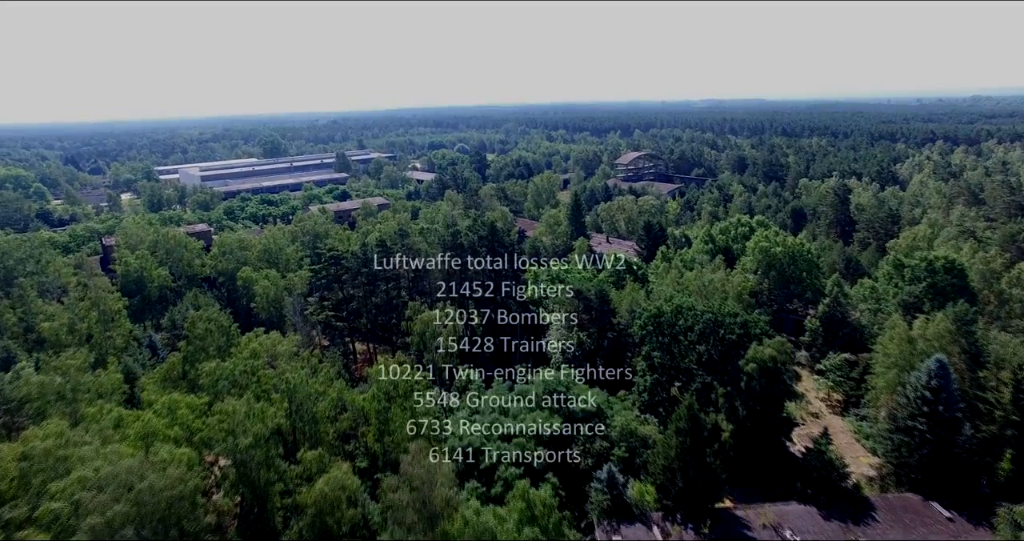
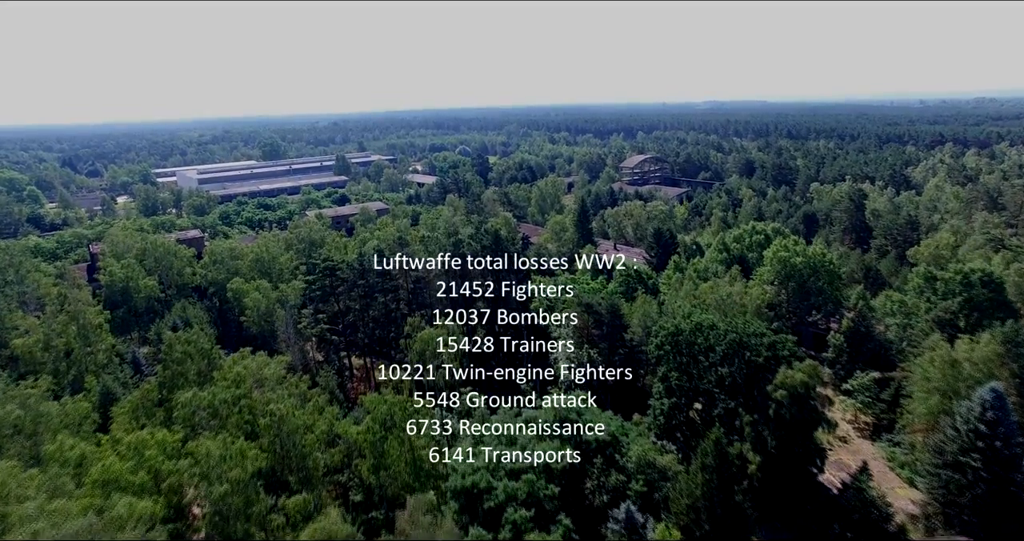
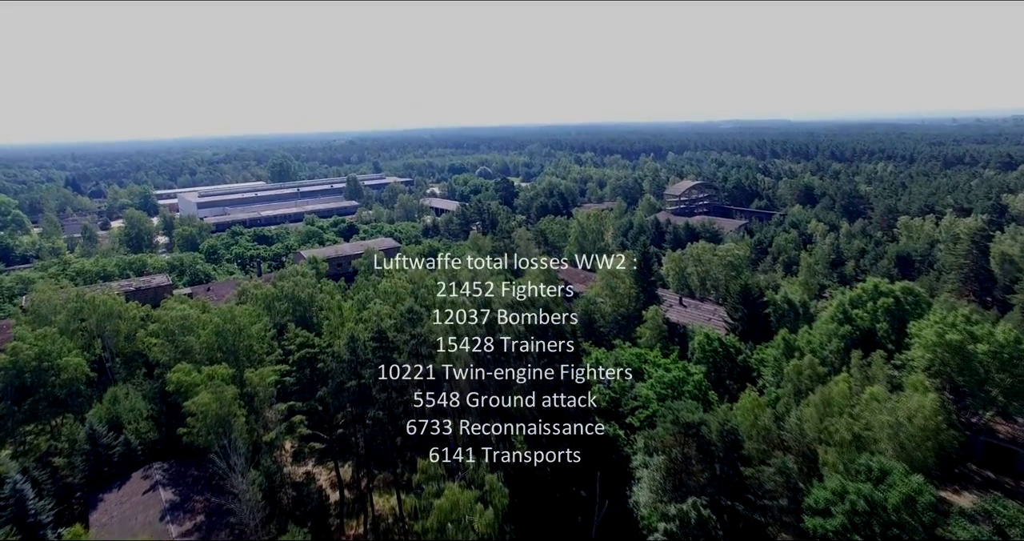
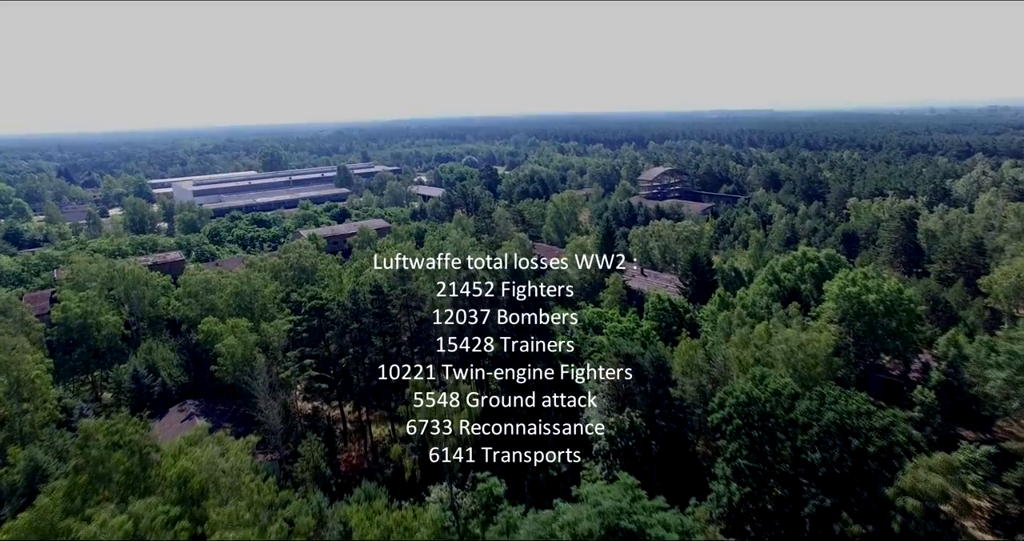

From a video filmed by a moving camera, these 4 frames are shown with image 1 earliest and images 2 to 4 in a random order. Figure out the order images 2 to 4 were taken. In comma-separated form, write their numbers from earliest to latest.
2, 4, 3
